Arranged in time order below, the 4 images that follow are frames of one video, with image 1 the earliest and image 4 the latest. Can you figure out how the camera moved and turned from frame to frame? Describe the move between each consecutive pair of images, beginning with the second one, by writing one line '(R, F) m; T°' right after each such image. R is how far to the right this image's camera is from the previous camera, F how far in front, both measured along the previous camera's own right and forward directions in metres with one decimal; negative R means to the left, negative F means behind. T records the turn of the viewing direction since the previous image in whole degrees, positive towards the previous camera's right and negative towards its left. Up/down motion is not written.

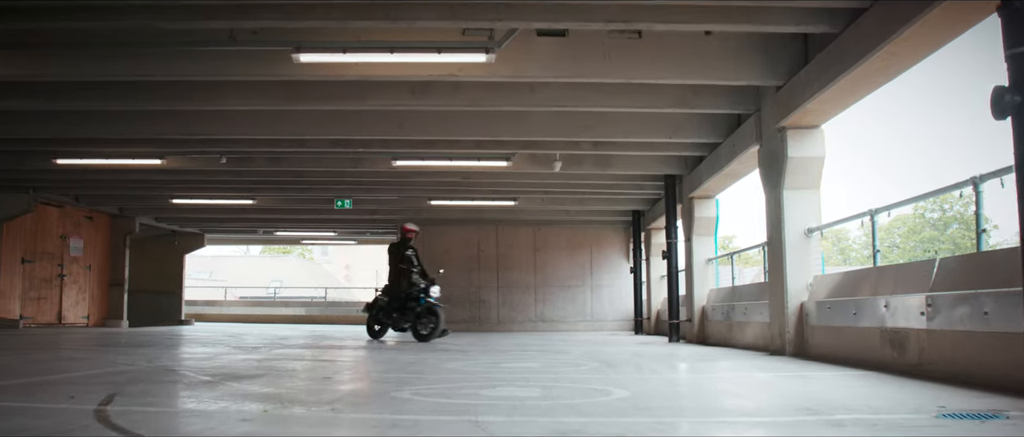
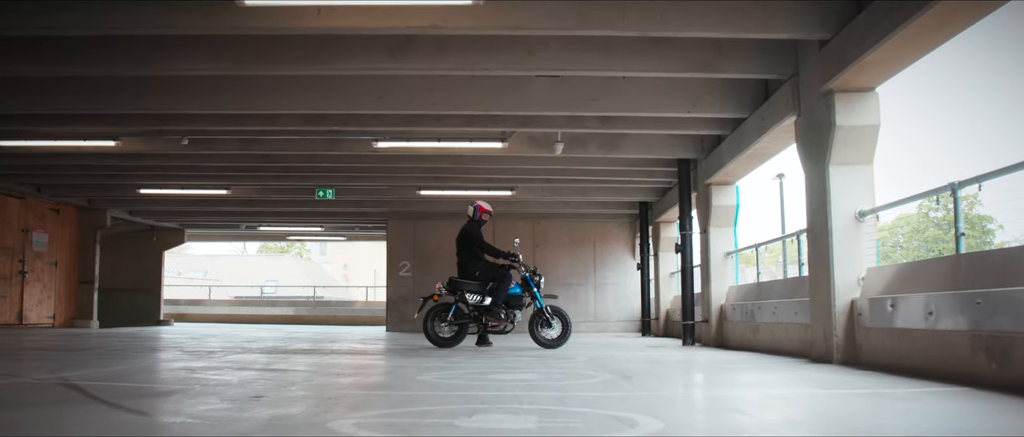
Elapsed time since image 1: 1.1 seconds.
(+0.1, +1.3) m; 0°
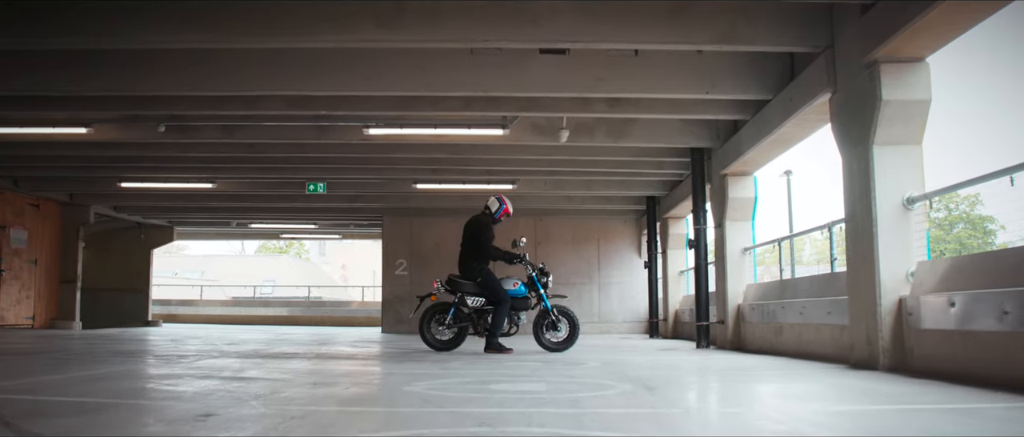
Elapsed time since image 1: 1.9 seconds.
(0.0, +0.8) m; 0°
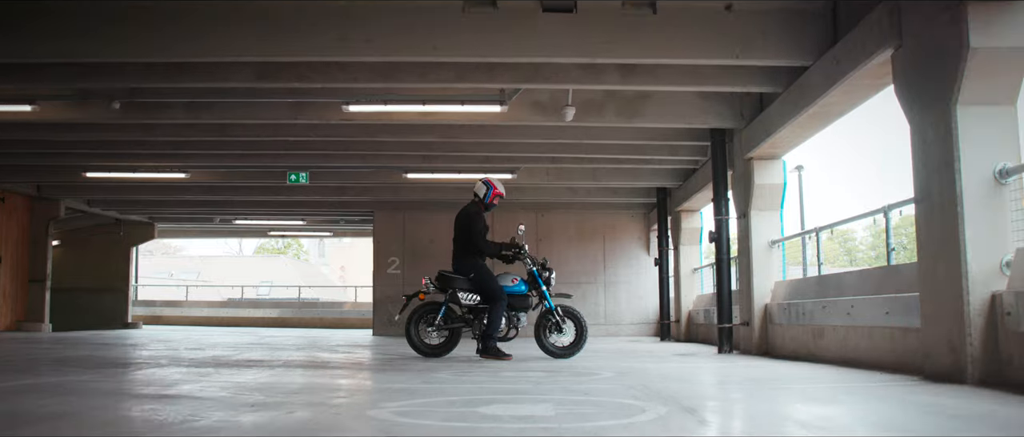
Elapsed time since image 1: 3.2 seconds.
(0.0, +1.1) m; 0°
